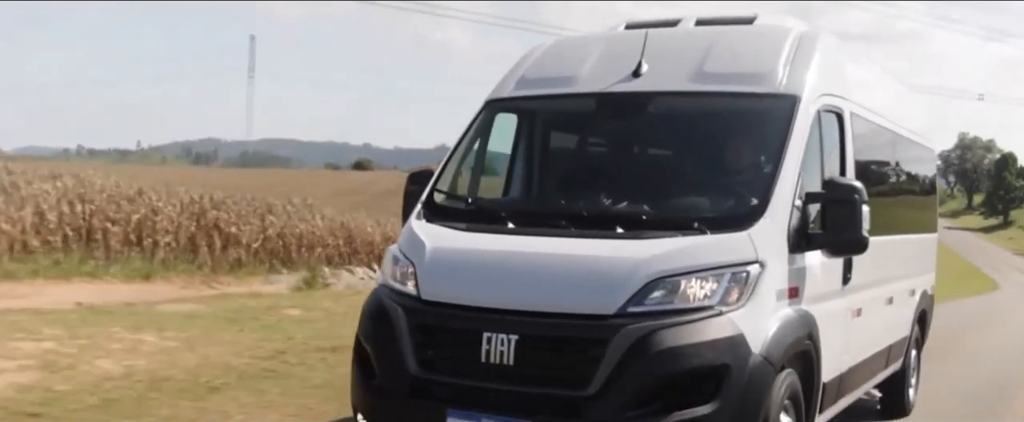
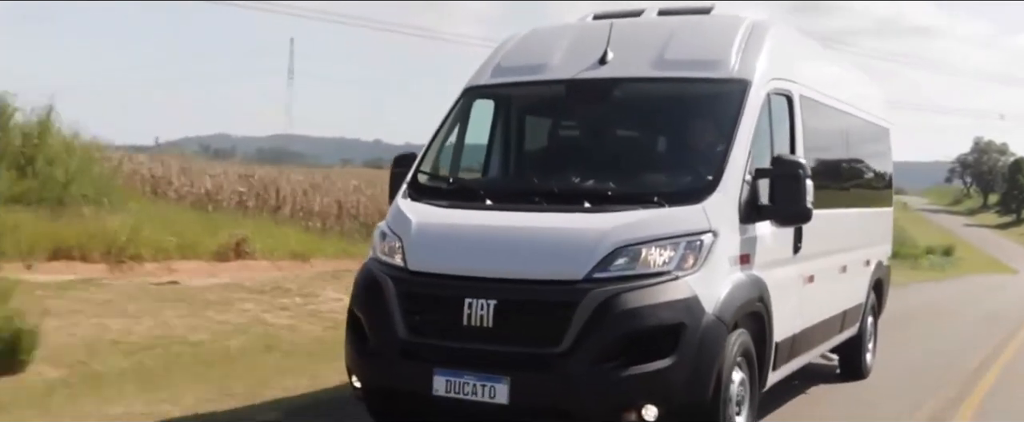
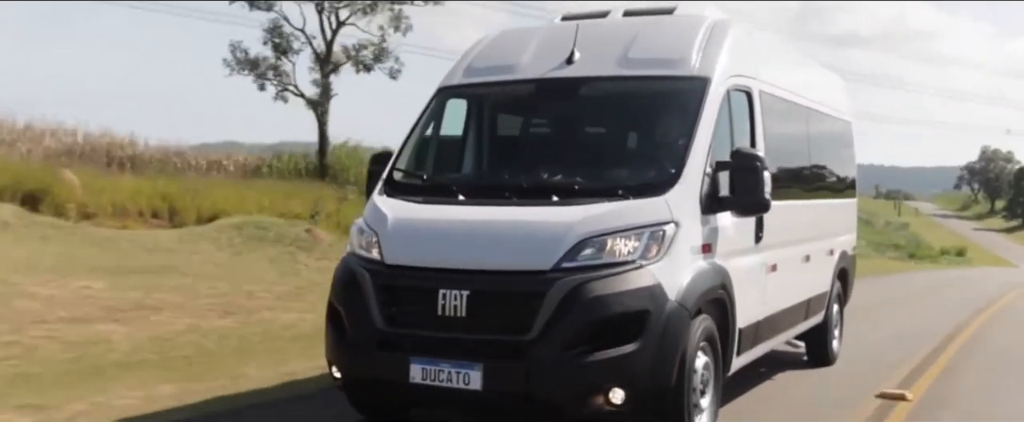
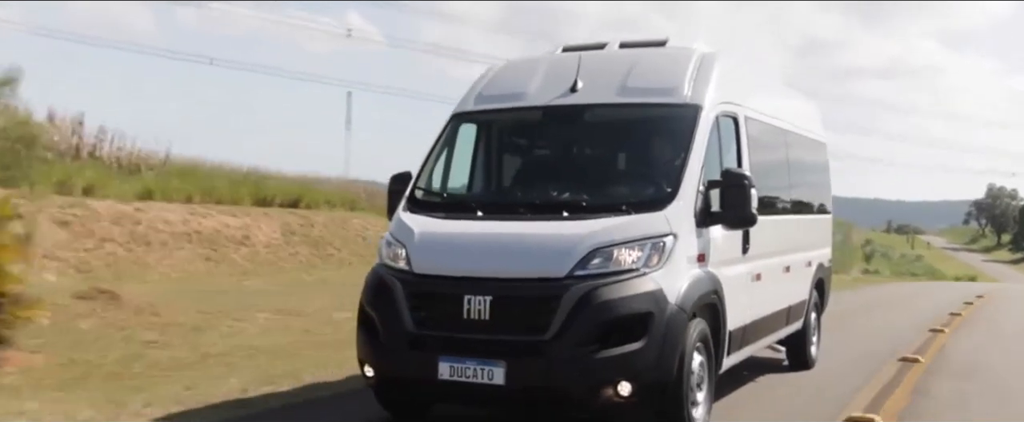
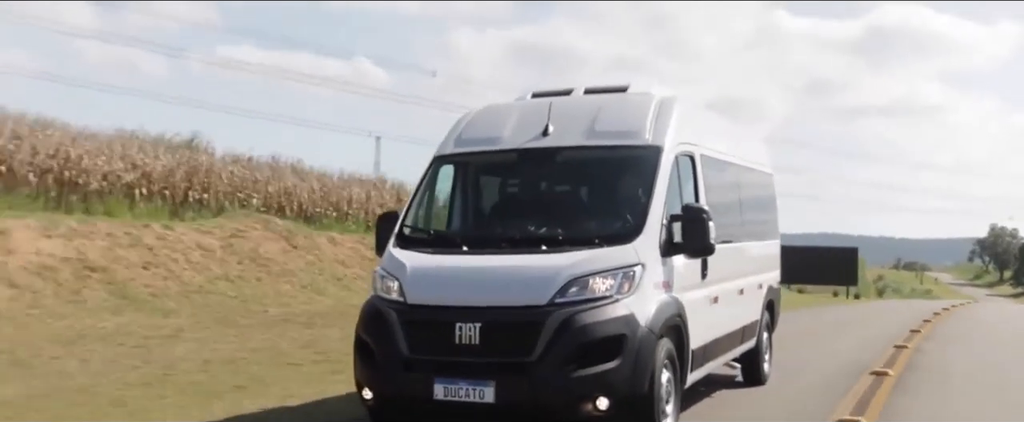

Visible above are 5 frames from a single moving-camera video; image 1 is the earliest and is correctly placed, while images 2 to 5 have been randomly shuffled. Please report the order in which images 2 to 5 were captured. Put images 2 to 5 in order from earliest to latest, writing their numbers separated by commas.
2, 3, 4, 5
